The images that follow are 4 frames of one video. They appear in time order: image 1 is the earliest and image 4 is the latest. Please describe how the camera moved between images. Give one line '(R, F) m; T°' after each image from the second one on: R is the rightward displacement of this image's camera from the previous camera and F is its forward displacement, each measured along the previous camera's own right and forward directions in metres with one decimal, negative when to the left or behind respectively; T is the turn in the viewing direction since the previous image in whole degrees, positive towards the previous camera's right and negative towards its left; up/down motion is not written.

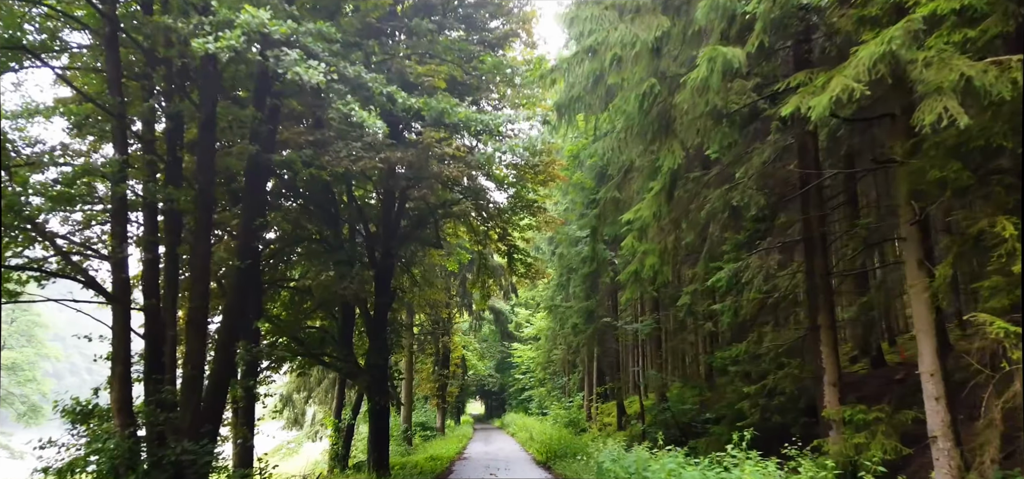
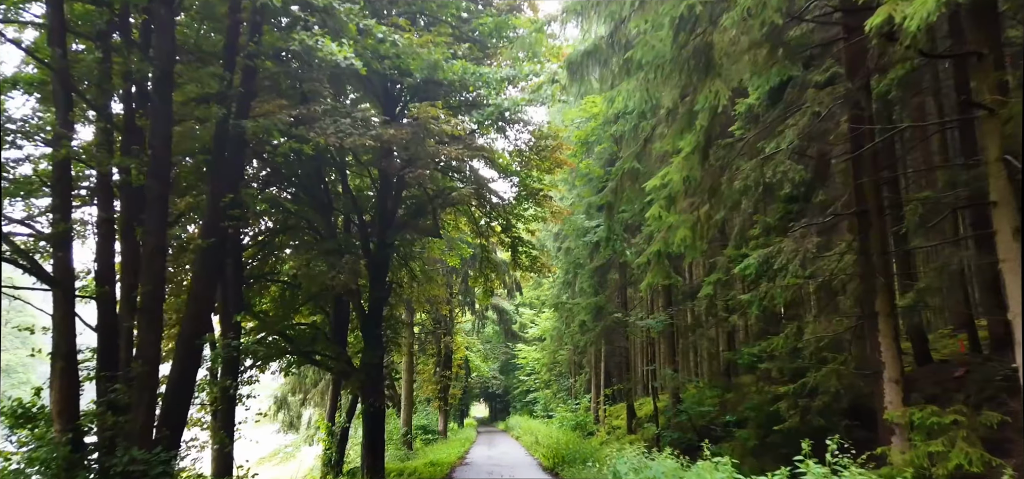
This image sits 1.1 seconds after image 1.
(0.0, +1.1) m; 0°
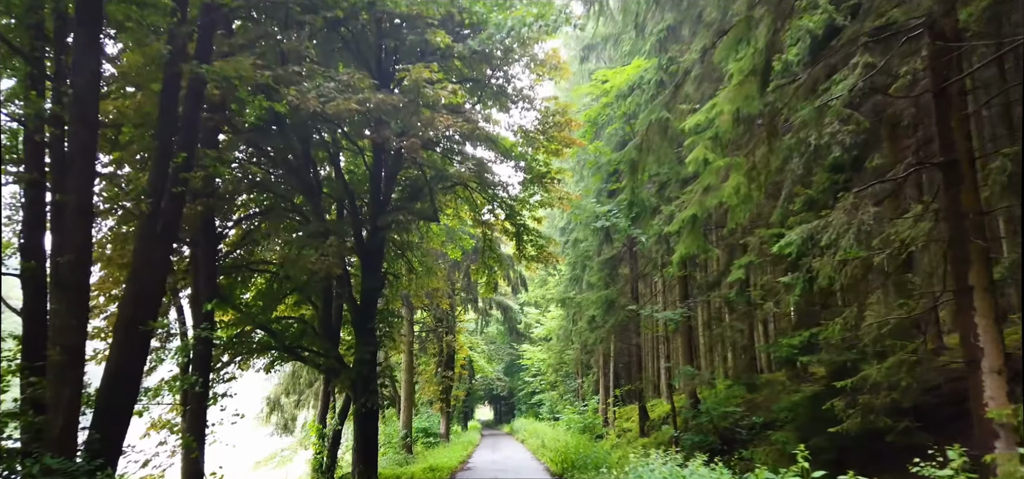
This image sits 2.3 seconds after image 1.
(0.0, +1.2) m; 0°
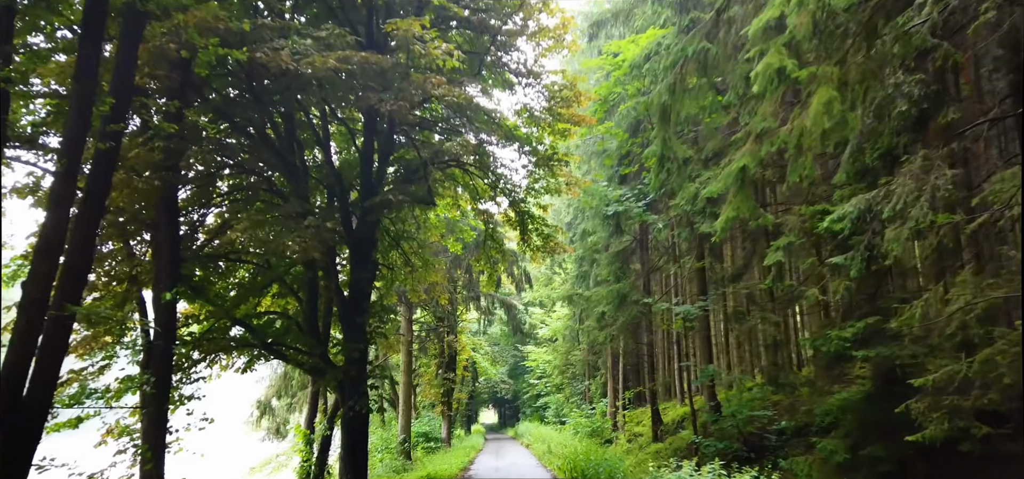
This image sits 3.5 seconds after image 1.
(0.0, +1.2) m; 0°
